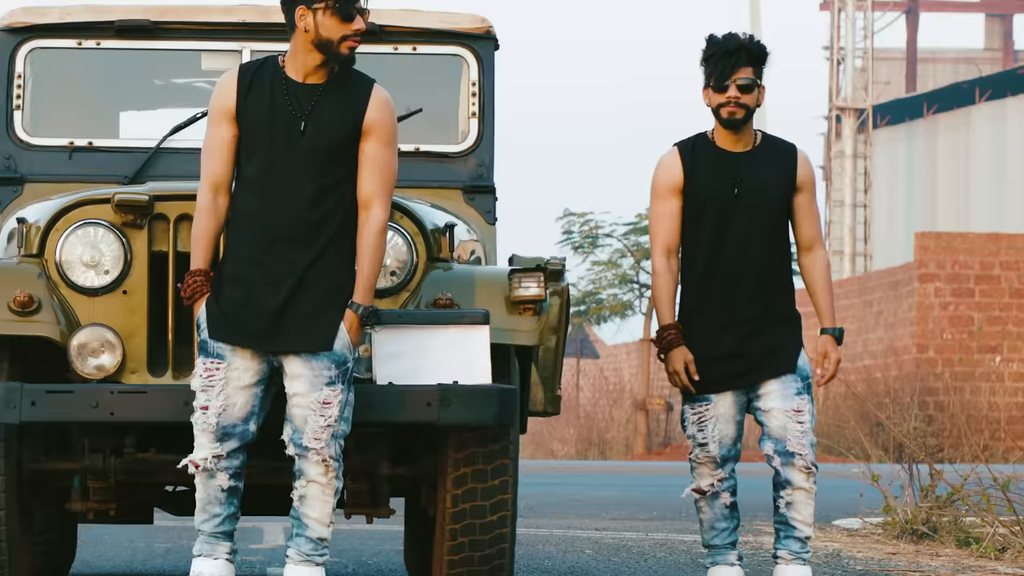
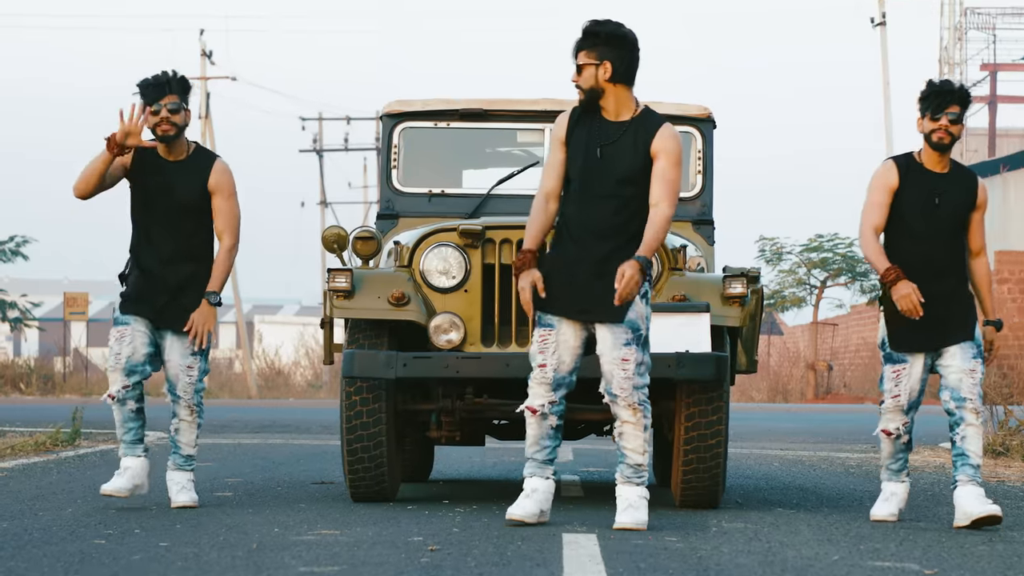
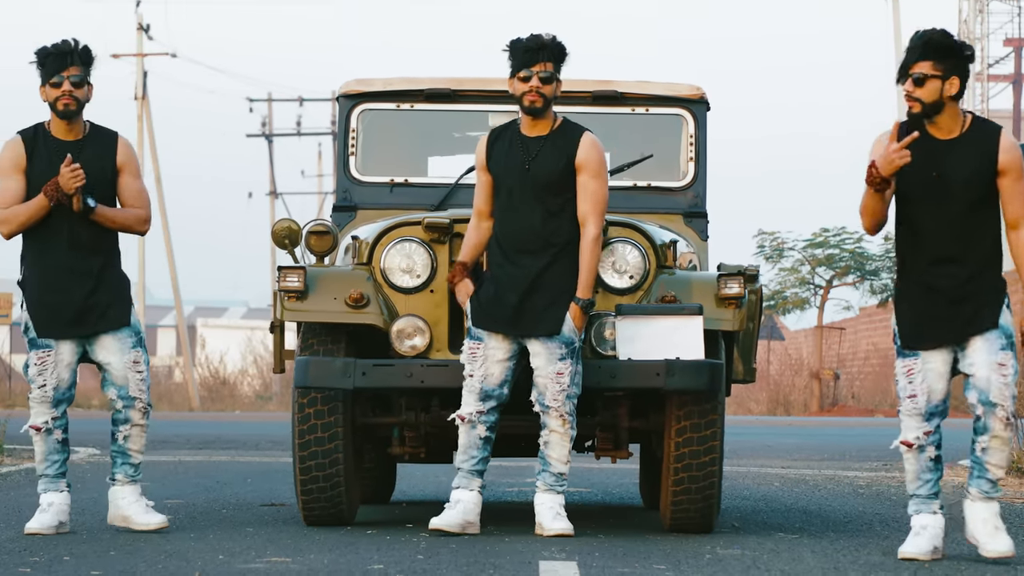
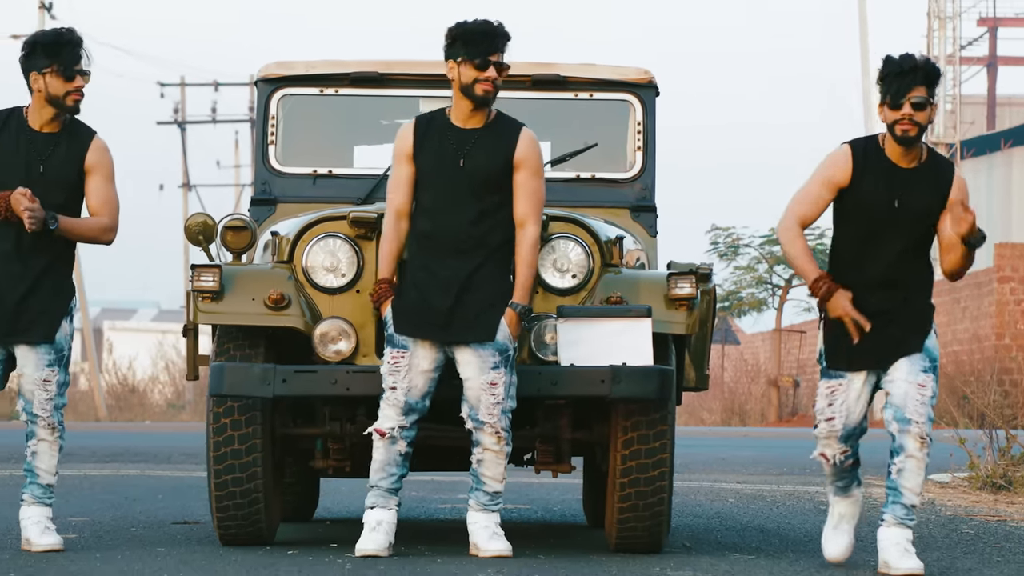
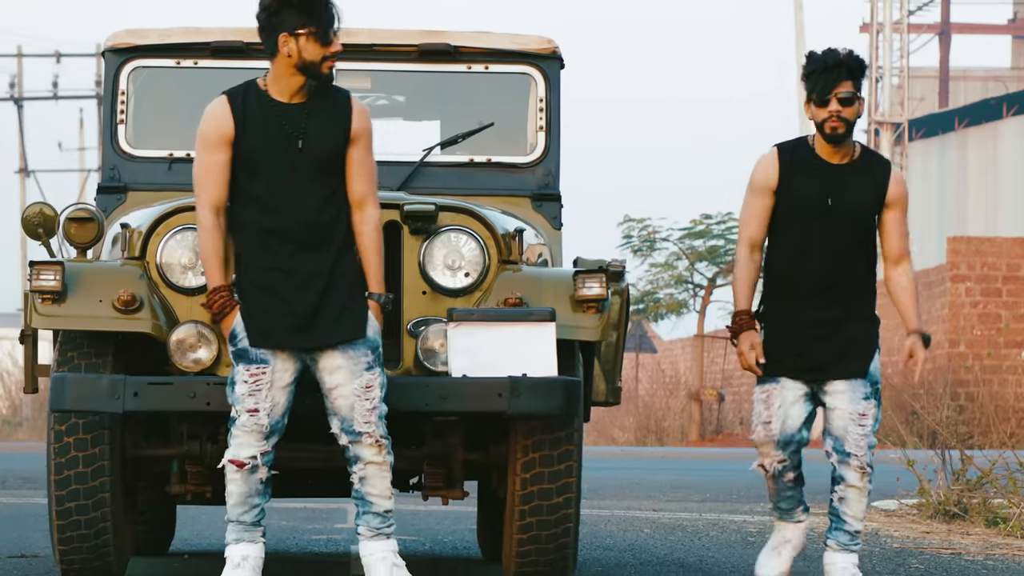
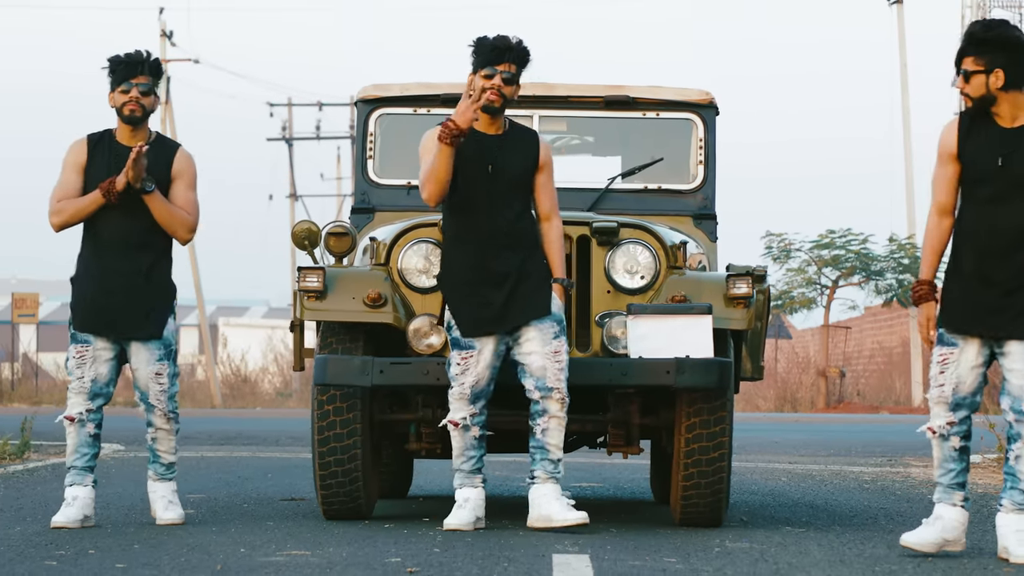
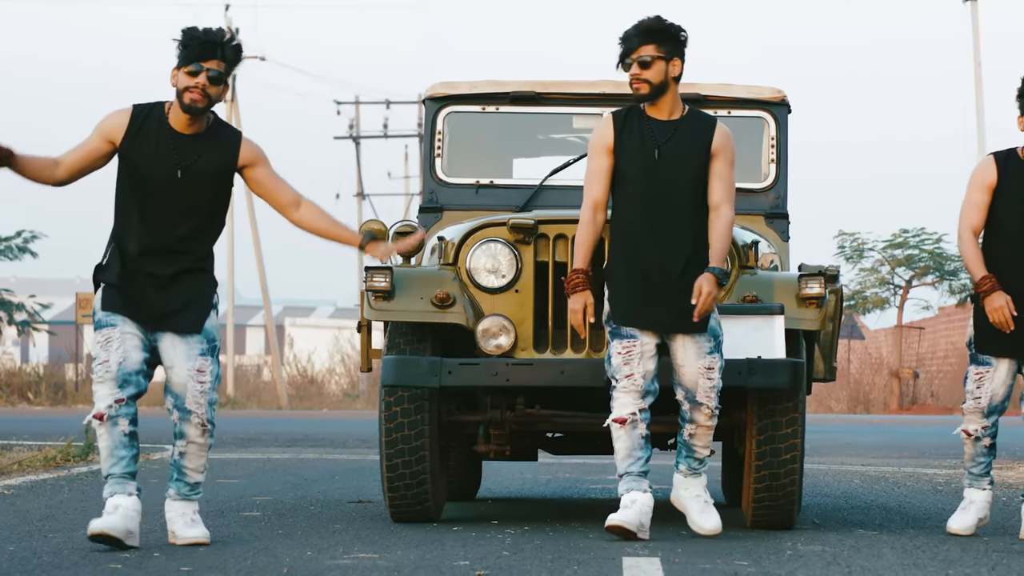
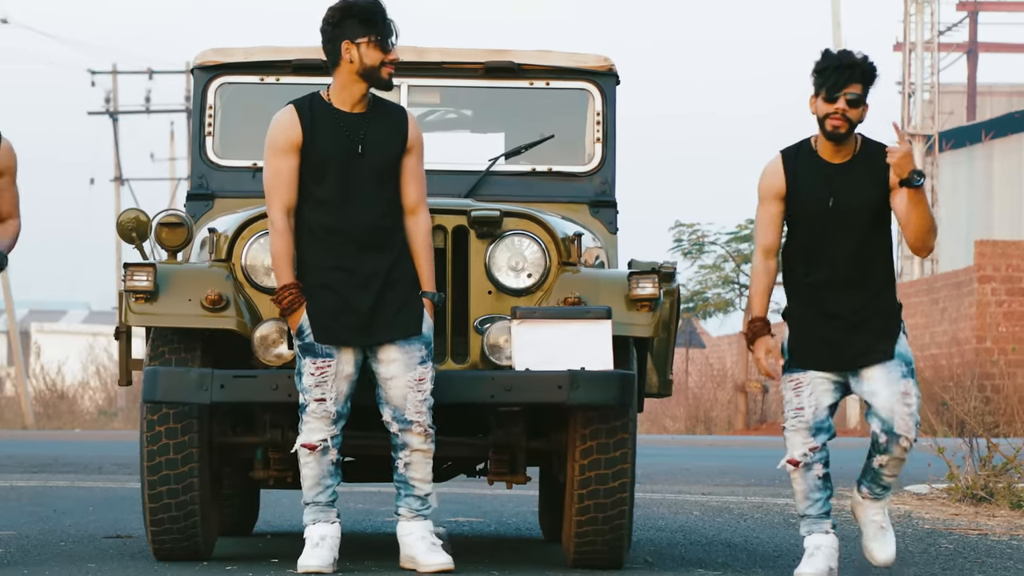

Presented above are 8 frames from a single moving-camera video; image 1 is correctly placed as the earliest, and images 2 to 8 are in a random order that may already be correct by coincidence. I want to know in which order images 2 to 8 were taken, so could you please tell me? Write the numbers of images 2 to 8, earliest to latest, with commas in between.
5, 8, 4, 3, 6, 2, 7
